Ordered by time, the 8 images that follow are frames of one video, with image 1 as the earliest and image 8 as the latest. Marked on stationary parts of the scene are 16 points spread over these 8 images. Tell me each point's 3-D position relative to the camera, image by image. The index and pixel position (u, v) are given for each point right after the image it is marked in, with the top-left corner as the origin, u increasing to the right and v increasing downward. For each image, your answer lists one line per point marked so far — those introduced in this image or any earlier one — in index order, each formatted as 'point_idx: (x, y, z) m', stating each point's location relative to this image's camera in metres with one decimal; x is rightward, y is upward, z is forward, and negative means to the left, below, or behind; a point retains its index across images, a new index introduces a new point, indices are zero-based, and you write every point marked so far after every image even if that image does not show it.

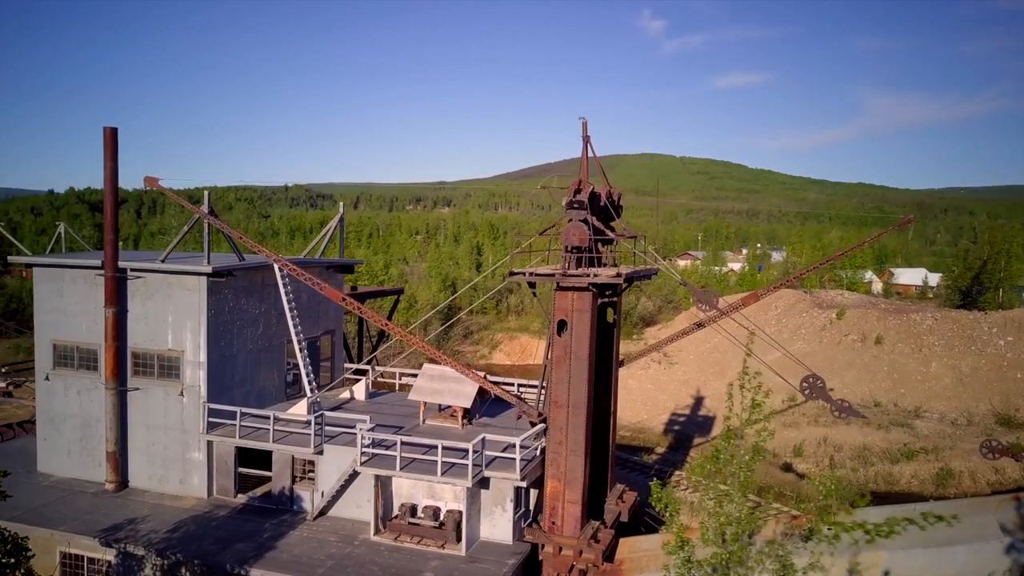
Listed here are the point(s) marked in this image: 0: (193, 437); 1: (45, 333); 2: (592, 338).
0: (-6.7, -3.1, +14.4) m
1: (-10.6, -1.1, +15.7) m
2: (+1.5, -0.9, +12.7) m
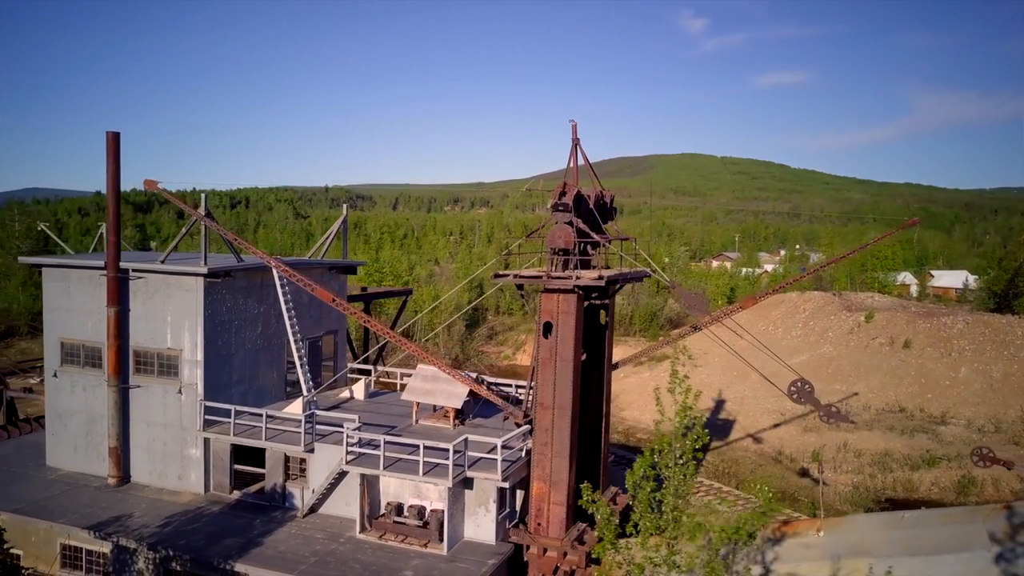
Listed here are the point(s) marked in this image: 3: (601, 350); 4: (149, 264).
0: (-6.9, -3.1, +14.7) m
1: (-10.7, -1.0, +16.2) m
2: (+1.2, -1.0, +12.6) m
3: (+1.9, -1.4, +15.1) m
4: (-7.7, +0.5, +14.6) m
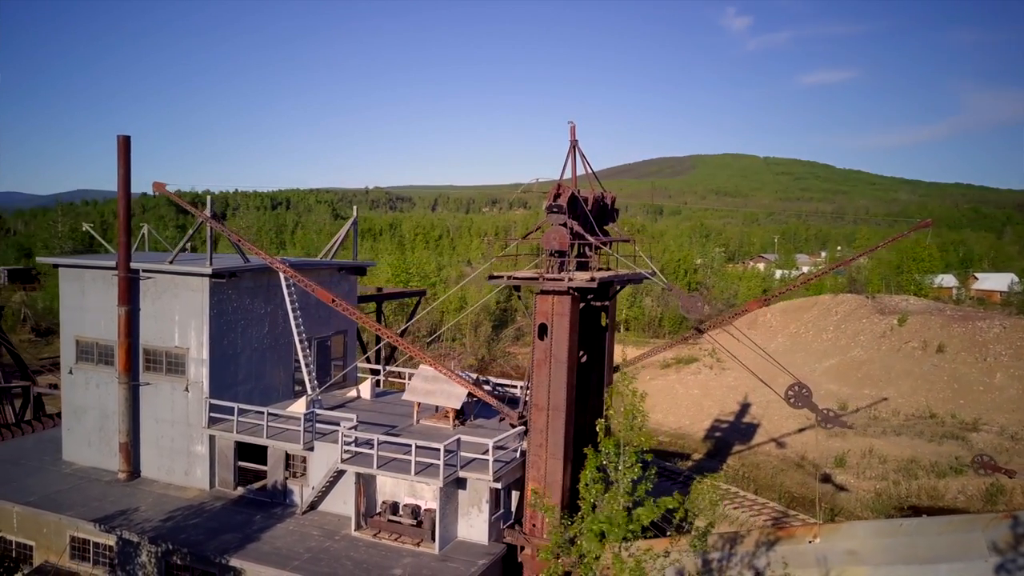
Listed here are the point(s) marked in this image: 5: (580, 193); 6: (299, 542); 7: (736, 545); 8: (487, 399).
0: (-6.9, -3.1, +15.0) m
1: (-10.7, -1.0, +16.6) m
2: (+1.1, -1.0, +12.6) m
3: (+1.9, -1.4, +15.0) m
4: (-7.7, +0.5, +14.9) m
5: (+1.3, +1.8, +13.4) m
6: (-3.8, -4.6, +12.4) m
7: (+4.0, -4.6, +12.3) m
8: (-0.5, -2.2, +14.0) m
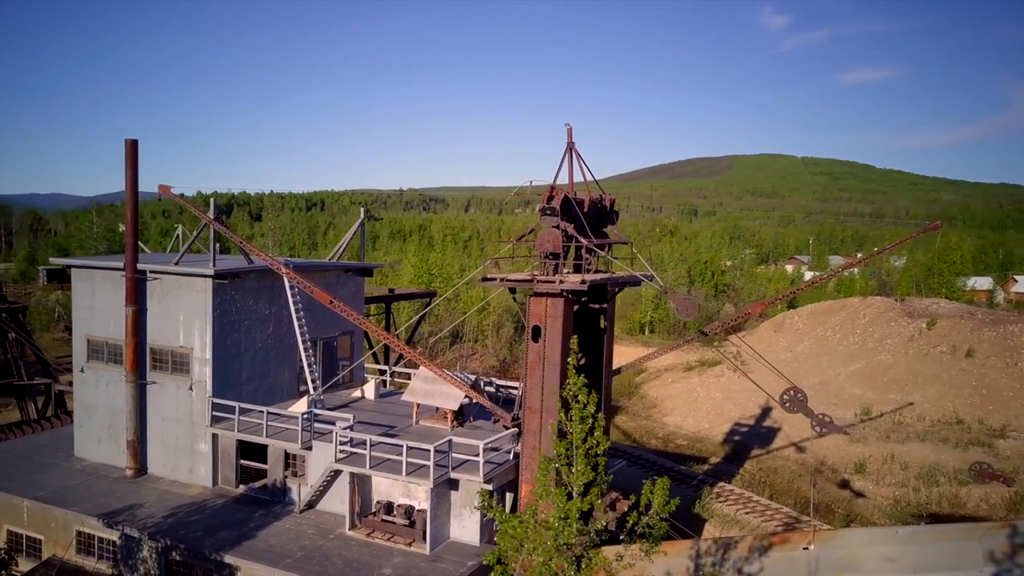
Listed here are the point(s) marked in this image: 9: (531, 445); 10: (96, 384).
0: (-6.9, -3.1, +15.3) m
1: (-10.6, -1.0, +17.1) m
2: (+1.0, -1.0, +12.6) m
3: (+1.9, -1.5, +14.9) m
4: (-7.7, +0.5, +15.2) m
5: (+1.2, +1.8, +13.4) m
6: (-4.0, -4.6, +12.5) m
7: (+3.8, -4.6, +12.1) m
8: (-0.6, -2.3, +14.0) m
9: (+0.4, -2.9, +12.8) m
10: (-10.2, -2.3, +16.9) m
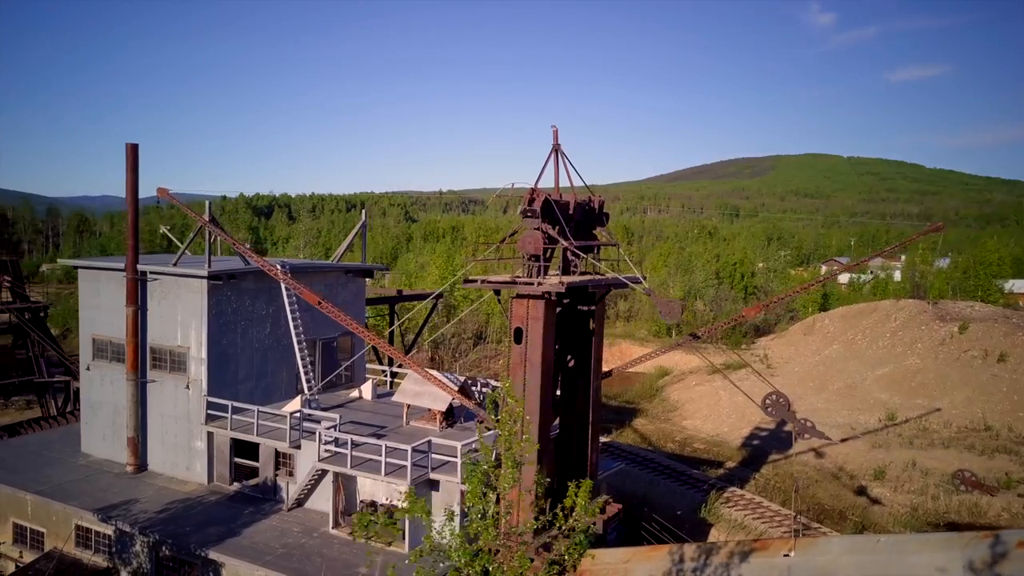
0: (-7.1, -3.2, +15.6) m
1: (-10.8, -1.0, +17.5) m
2: (+0.6, -1.0, +12.6) m
3: (+1.6, -1.5, +14.9) m
4: (-7.9, +0.5, +15.6) m
5: (+0.9, +1.8, +13.4) m
6: (-4.3, -4.6, +12.7) m
7: (+3.5, -4.7, +12.0) m
8: (-0.9, -2.3, +14.1) m
9: (0.0, -2.9, +12.8) m
10: (-10.3, -2.4, +17.3) m
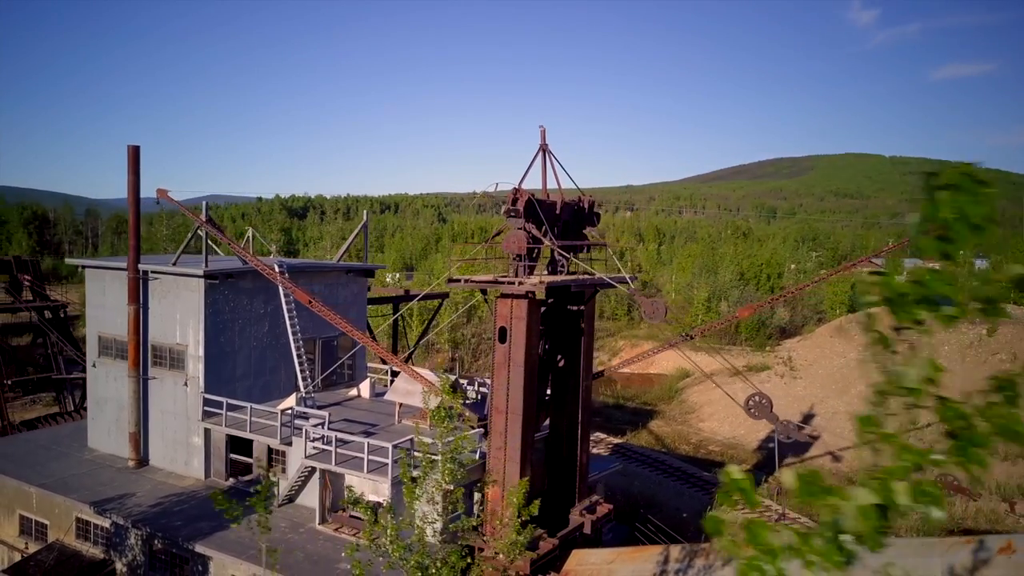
0: (-7.3, -3.1, +15.9) m
1: (-10.9, -1.0, +18.0) m
2: (+0.3, -1.0, +12.6) m
3: (+1.4, -1.5, +14.9) m
4: (-8.1, +0.5, +15.9) m
5: (+0.7, +1.8, +13.4) m
6: (-4.6, -4.6, +12.9) m
7: (+3.1, -4.7, +11.9) m
8: (-1.1, -2.3, +14.1) m
9: (-0.3, -2.9, +12.8) m
10: (-10.5, -2.3, +17.8) m
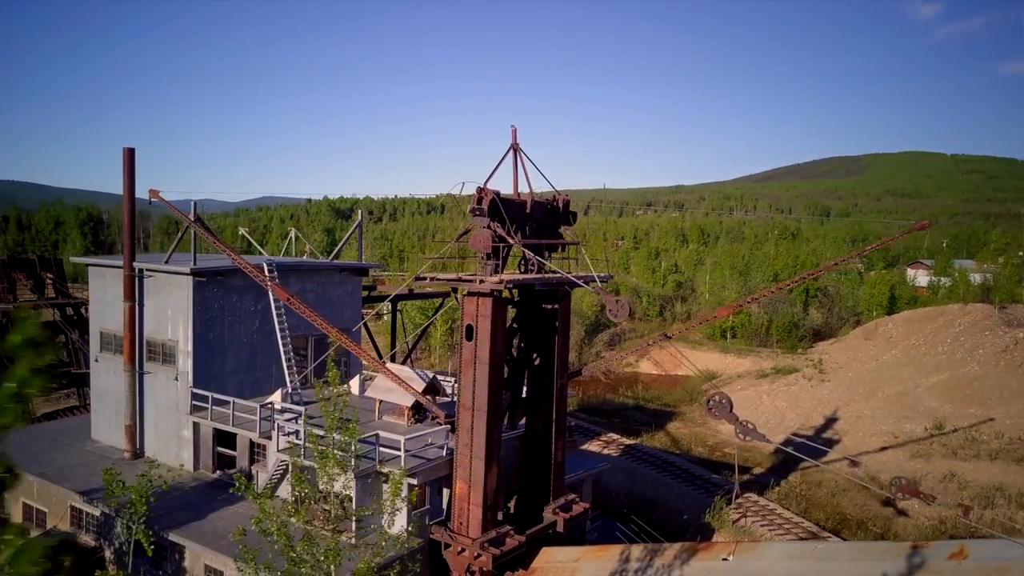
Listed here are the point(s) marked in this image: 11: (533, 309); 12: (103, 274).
0: (-7.8, -3.1, +16.4) m
1: (-11.2, -0.9, +18.6) m
2: (-0.3, -1.0, +12.7) m
3: (+0.9, -1.5, +14.9) m
4: (-8.6, +0.6, +16.4) m
5: (+0.1, +1.8, +13.5) m
6: (-5.2, -4.5, +13.3) m
7: (+2.4, -4.7, +11.9) m
8: (-1.7, -2.3, +14.3) m
9: (-0.9, -2.9, +13.0) m
10: (-10.8, -2.3, +18.4) m
11: (+0.4, -0.4, +14.8) m
12: (-10.8, +0.4, +18.2) m
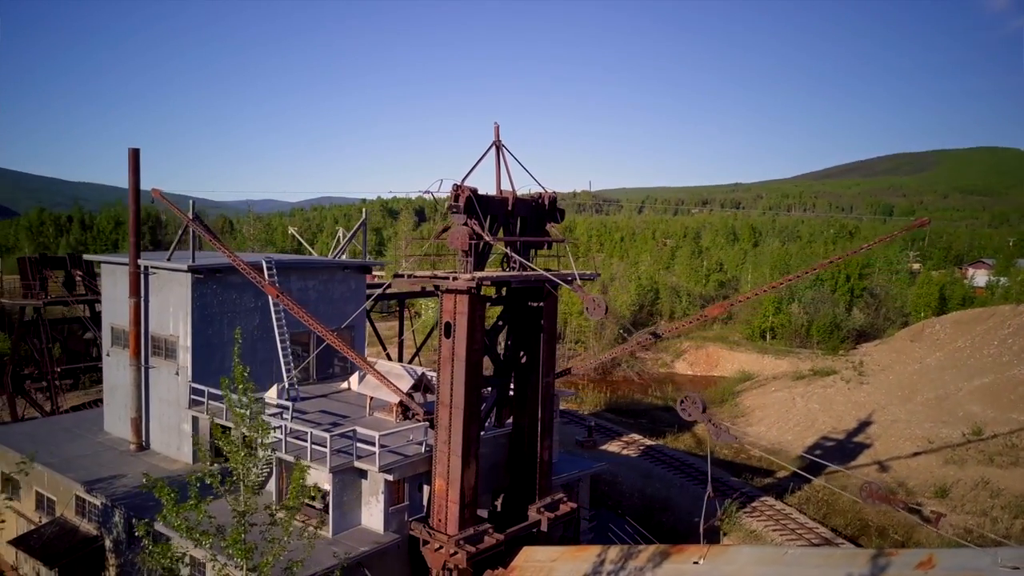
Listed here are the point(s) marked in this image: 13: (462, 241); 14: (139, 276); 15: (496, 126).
0: (-8.0, -3.0, +16.8) m
1: (-11.3, -0.9, +19.3) m
2: (-0.7, -1.0, +12.7) m
3: (+0.6, -1.4, +14.9) m
4: (-8.8, +0.6, +16.9) m
5: (-0.3, +1.8, +13.5) m
6: (-5.6, -4.5, +13.6) m
7: (+2.0, -4.6, +11.7) m
8: (-2.0, -2.2, +14.4) m
9: (-1.3, -2.9, +13.0) m
10: (-10.9, -2.2, +19.0) m
11: (+0.1, -0.4, +14.8) m
12: (-10.9, +0.4, +18.8) m
13: (-0.9, +0.9, +12.8) m
14: (-9.5, +0.3, +17.6) m
15: (-0.3, +3.2, +13.8) m
